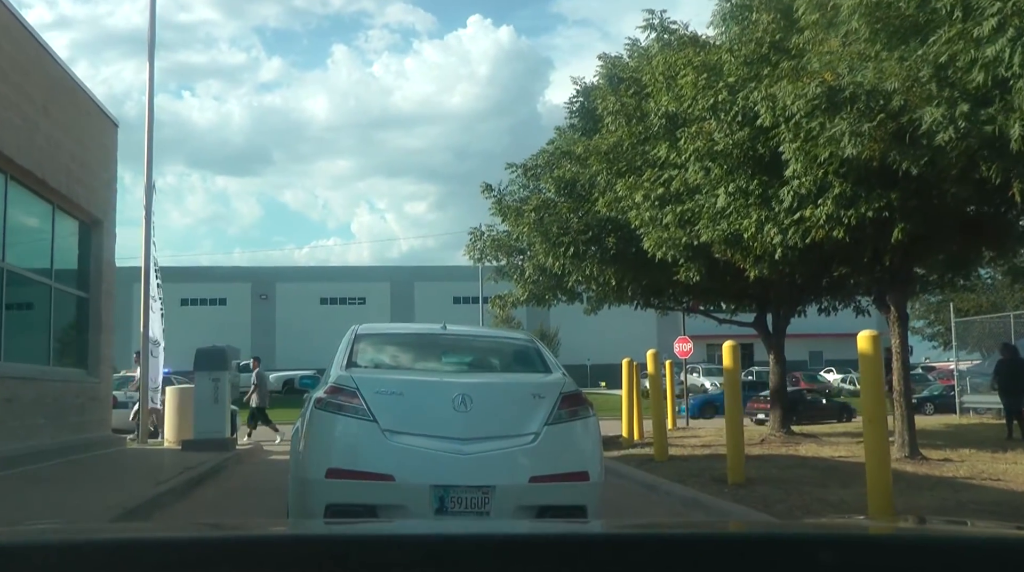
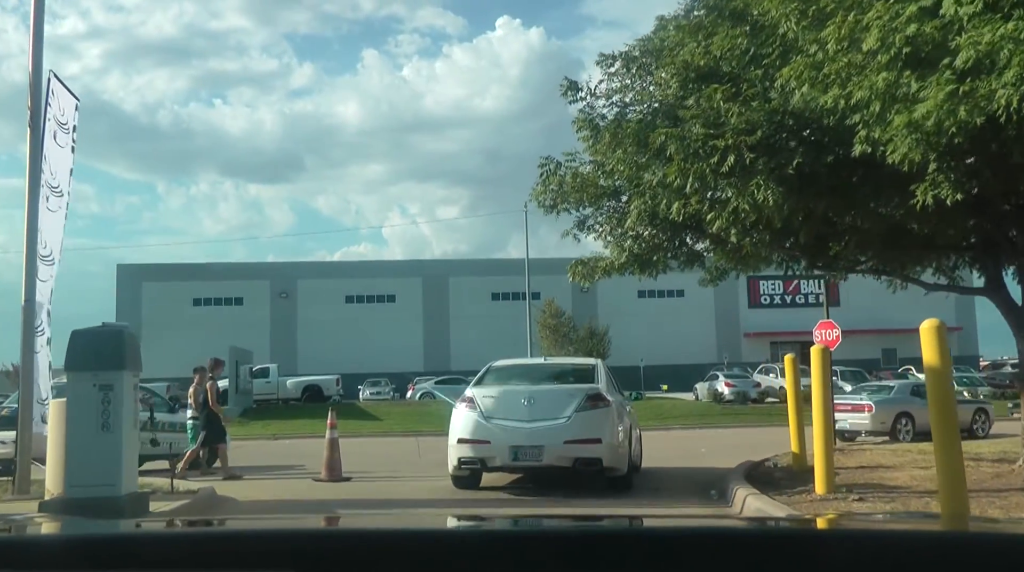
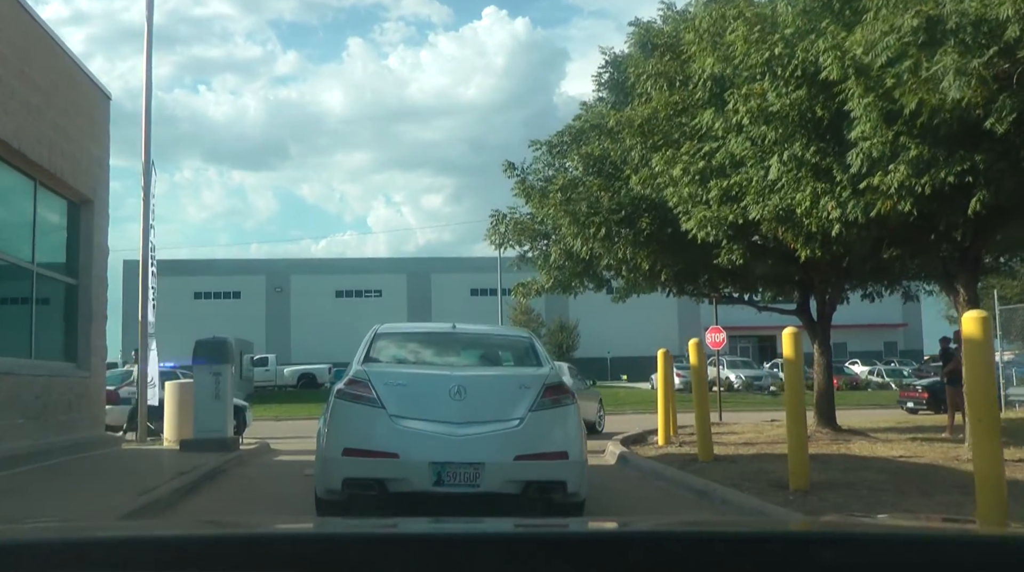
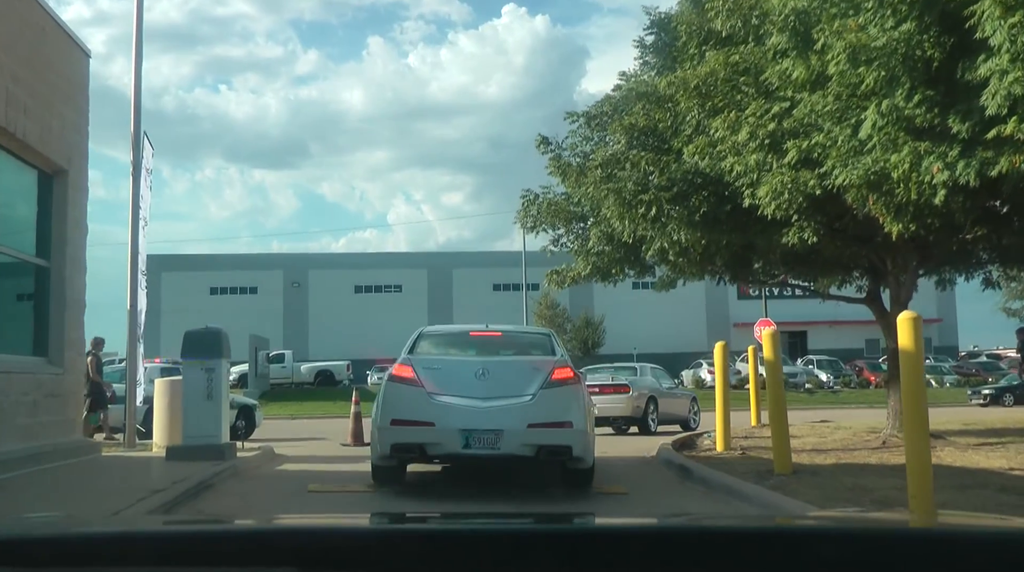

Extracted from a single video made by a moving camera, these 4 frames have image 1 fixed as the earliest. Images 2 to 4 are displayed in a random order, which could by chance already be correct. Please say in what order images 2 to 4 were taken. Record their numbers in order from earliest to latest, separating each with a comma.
3, 4, 2
